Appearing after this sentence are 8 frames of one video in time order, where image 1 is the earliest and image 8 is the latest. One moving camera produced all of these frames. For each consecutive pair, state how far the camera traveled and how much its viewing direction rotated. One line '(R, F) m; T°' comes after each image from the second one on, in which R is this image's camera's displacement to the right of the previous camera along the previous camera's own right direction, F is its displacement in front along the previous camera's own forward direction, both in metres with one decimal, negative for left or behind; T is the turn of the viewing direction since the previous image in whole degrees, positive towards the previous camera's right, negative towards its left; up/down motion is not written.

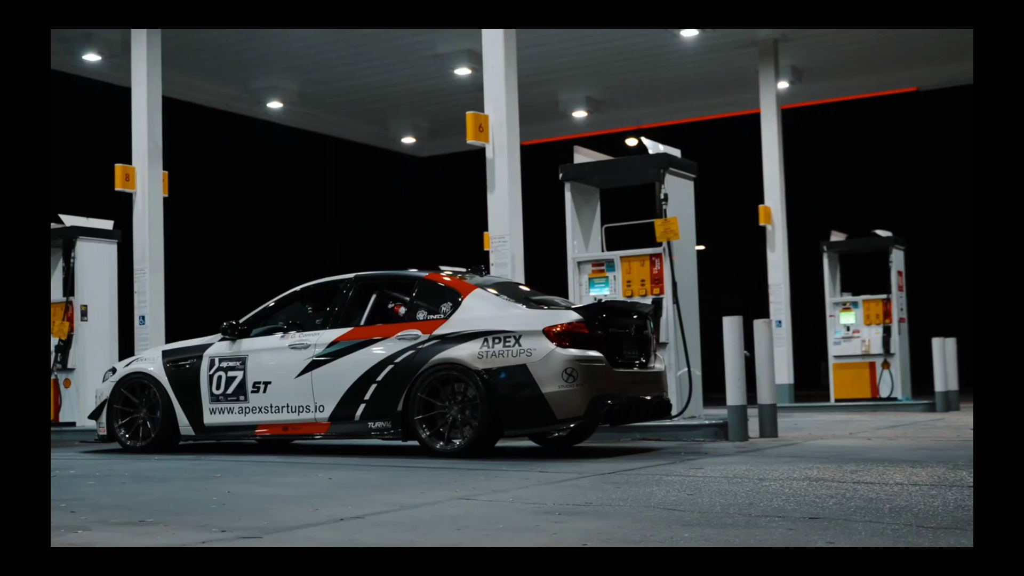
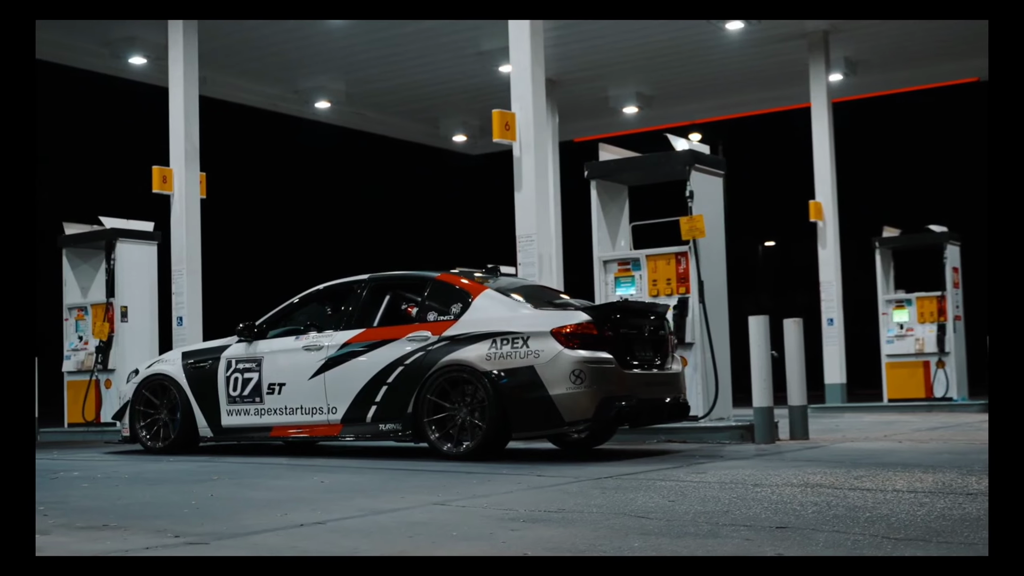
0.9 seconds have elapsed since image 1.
(+0.4, +0.1) m; -4°
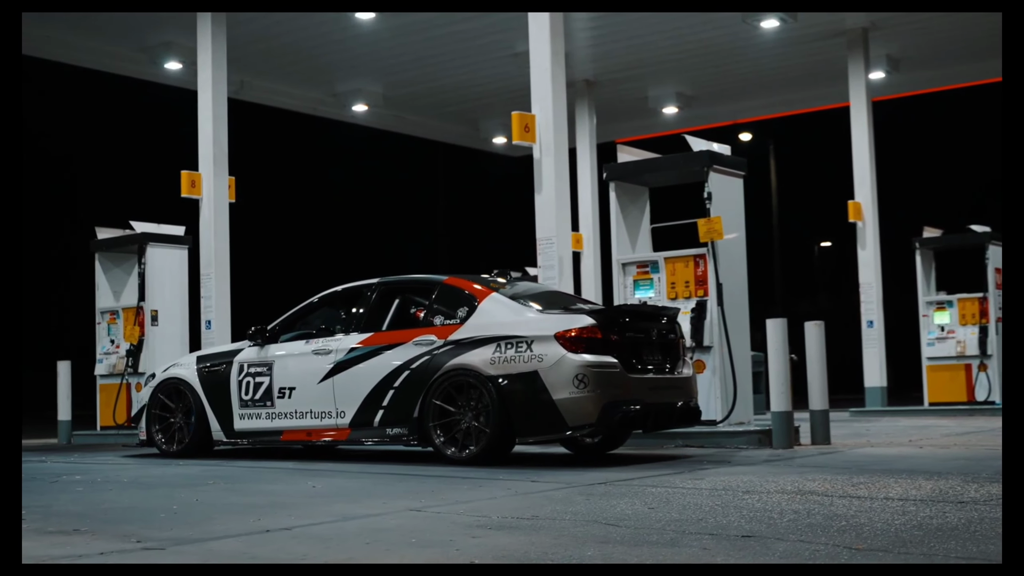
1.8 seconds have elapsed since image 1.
(+0.3, 0.0) m; -3°
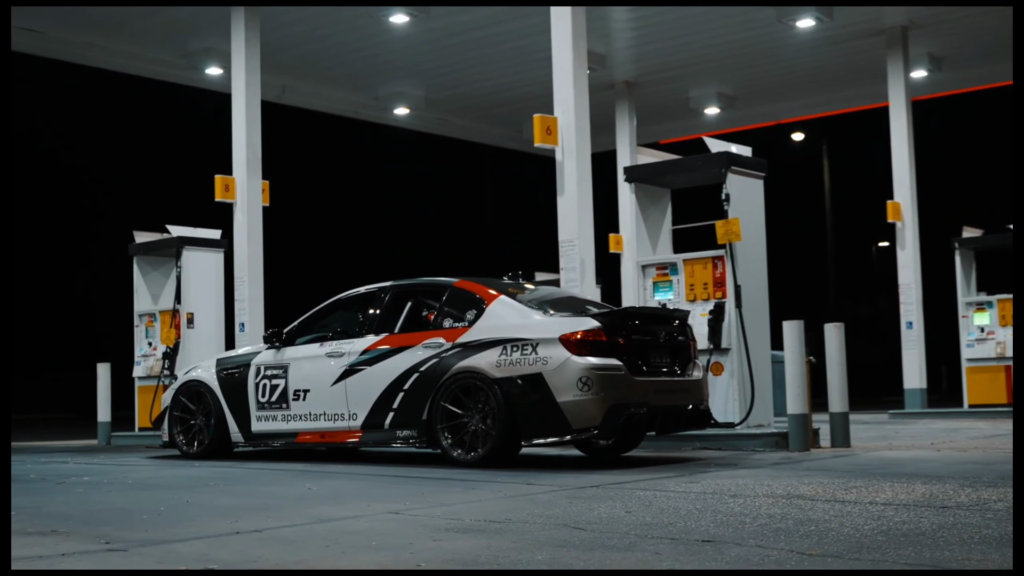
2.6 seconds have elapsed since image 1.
(+0.4, 0.0) m; -3°
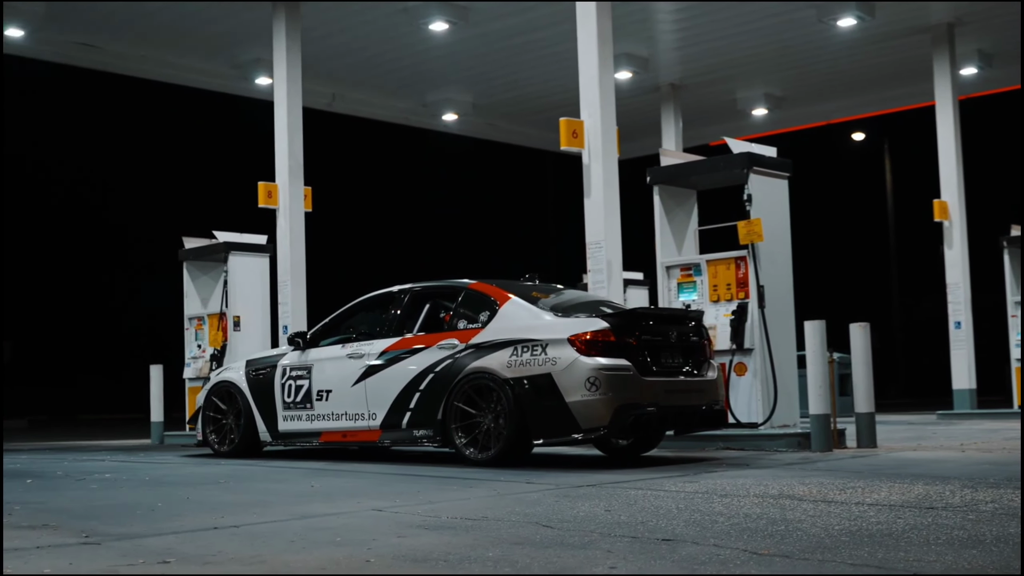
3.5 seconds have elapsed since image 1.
(+0.4, -0.1) m; -3°
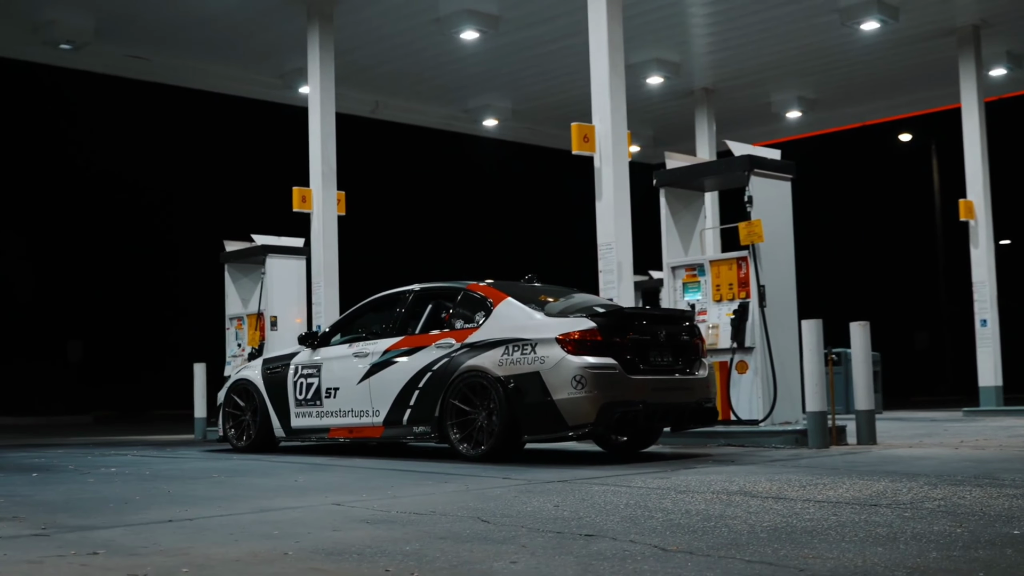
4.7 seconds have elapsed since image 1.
(+0.5, -0.2) m; -3°
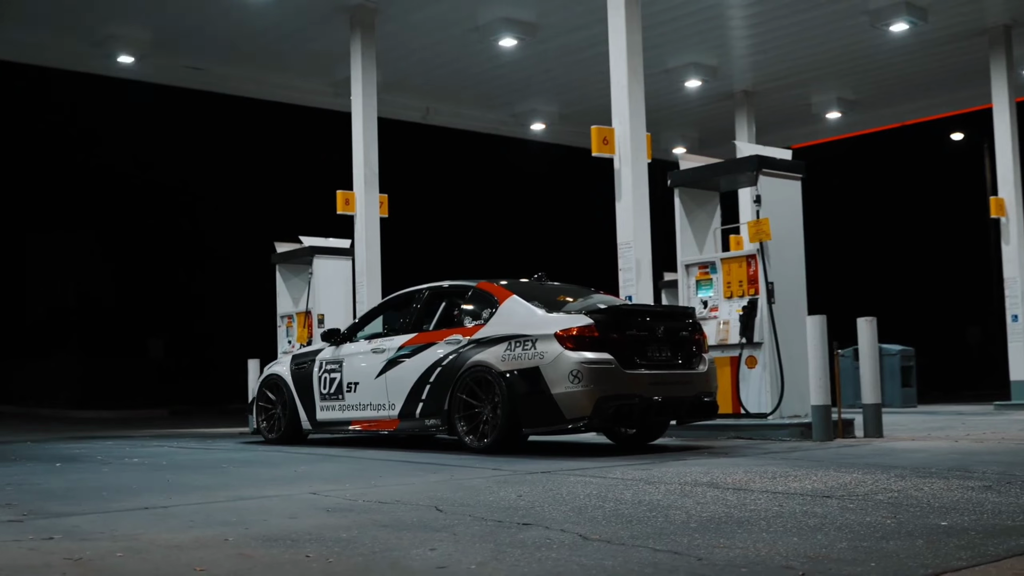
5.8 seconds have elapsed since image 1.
(+0.6, -0.2) m; -4°
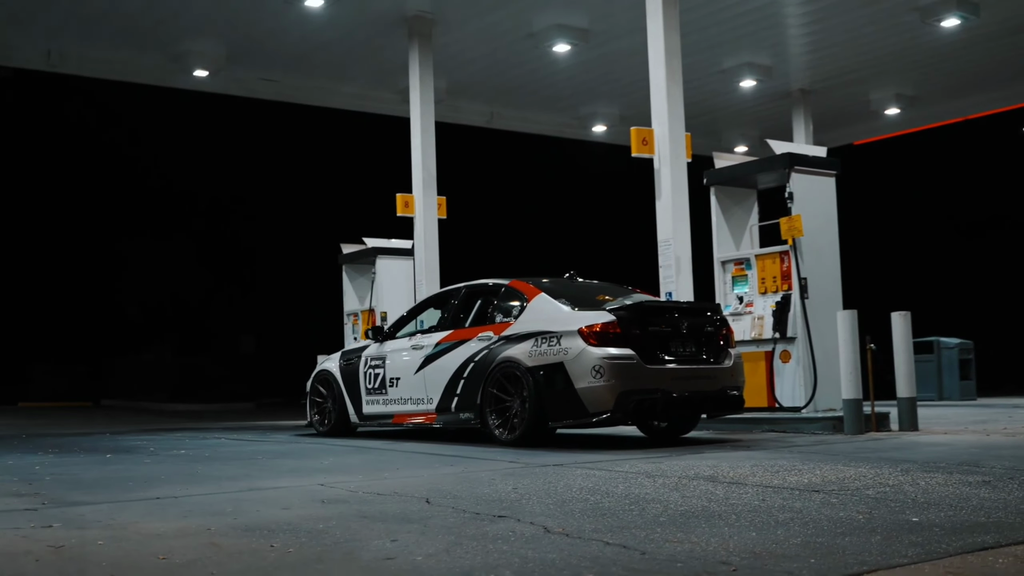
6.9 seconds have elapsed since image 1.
(+0.5, -0.2) m; -5°
